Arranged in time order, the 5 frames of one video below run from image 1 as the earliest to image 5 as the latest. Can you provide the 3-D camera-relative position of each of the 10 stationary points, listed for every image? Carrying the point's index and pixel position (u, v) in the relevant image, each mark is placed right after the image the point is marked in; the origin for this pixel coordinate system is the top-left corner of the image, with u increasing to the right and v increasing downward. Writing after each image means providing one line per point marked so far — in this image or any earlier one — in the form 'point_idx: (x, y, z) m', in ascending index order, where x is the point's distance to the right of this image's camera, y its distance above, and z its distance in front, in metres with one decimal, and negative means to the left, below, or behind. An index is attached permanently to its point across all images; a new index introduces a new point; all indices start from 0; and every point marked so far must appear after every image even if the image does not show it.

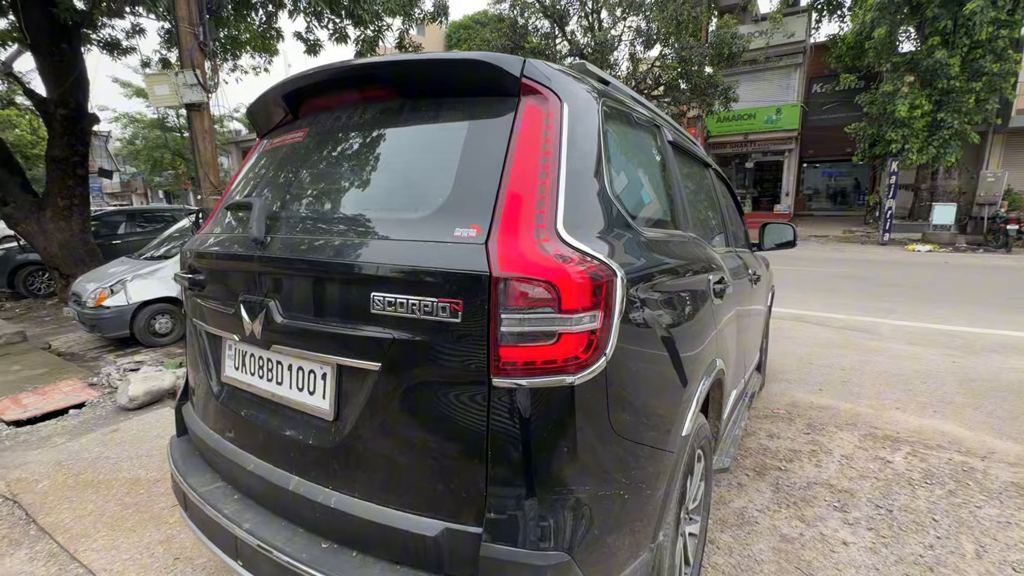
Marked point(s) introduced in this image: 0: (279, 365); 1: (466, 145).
0: (-0.7, -0.2, +1.4) m
1: (-0.1, +0.4, +1.3) m
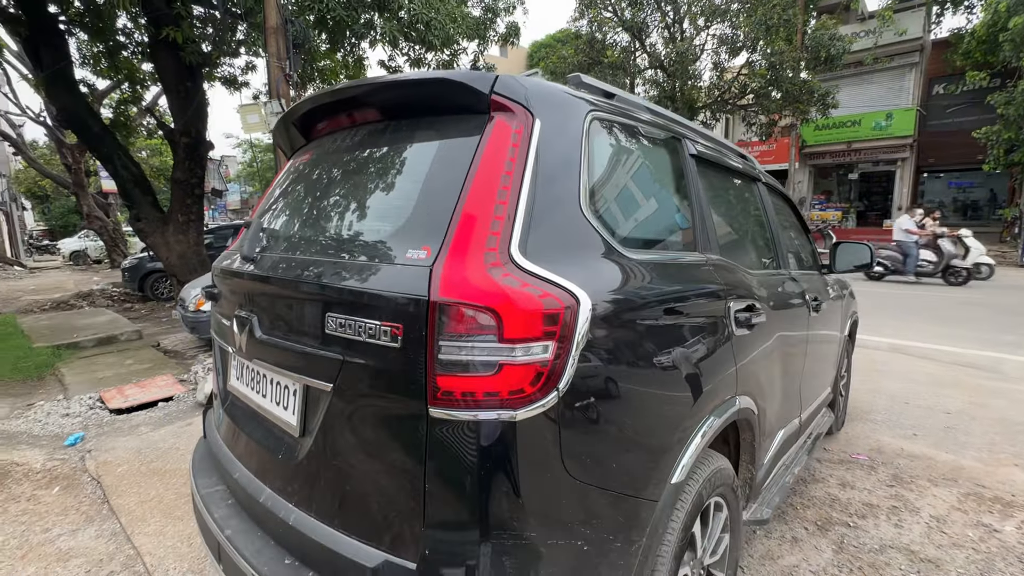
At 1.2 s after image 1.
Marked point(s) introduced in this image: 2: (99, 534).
0: (-0.8, -0.3, +1.5) m
1: (-0.2, +0.3, +1.3) m
2: (-2.4, -1.4, +2.7) m
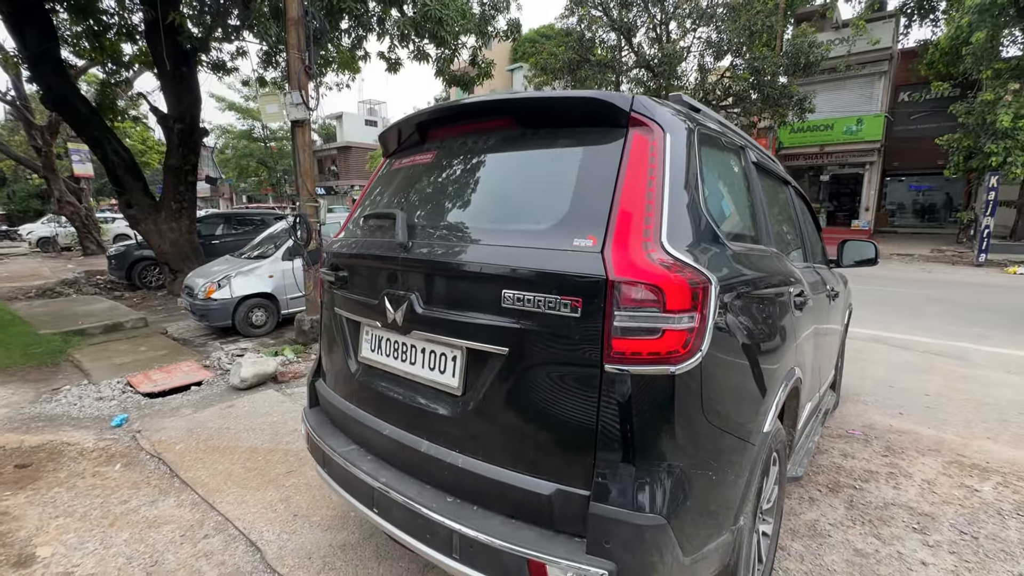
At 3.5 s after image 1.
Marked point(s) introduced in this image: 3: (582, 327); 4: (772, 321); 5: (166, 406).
0: (-0.4, -0.2, +1.7) m
1: (+0.2, +0.4, +1.6) m
2: (-2.0, -1.3, +2.9) m
3: (+0.2, -0.1, +1.4) m
4: (+1.1, -0.1, +1.9) m
5: (-3.2, -1.1, +4.3) m
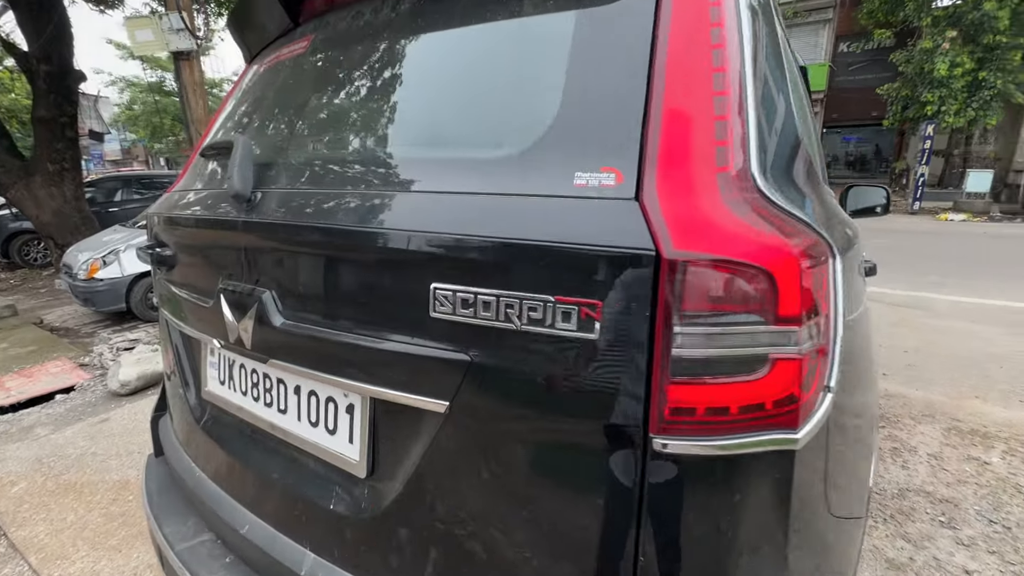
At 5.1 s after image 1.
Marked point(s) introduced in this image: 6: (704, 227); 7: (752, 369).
0: (-0.5, -0.2, +1.0) m
1: (+0.1, +0.4, +0.8) m
2: (-2.2, -1.3, +2.0) m
3: (+0.1, -0.1, +0.6) m
4: (+0.9, 0.0, +1.3) m
5: (-3.5, -1.0, +3.3) m
6: (+0.3, +0.1, +0.6) m
7: (+0.3, -0.1, +0.6) m
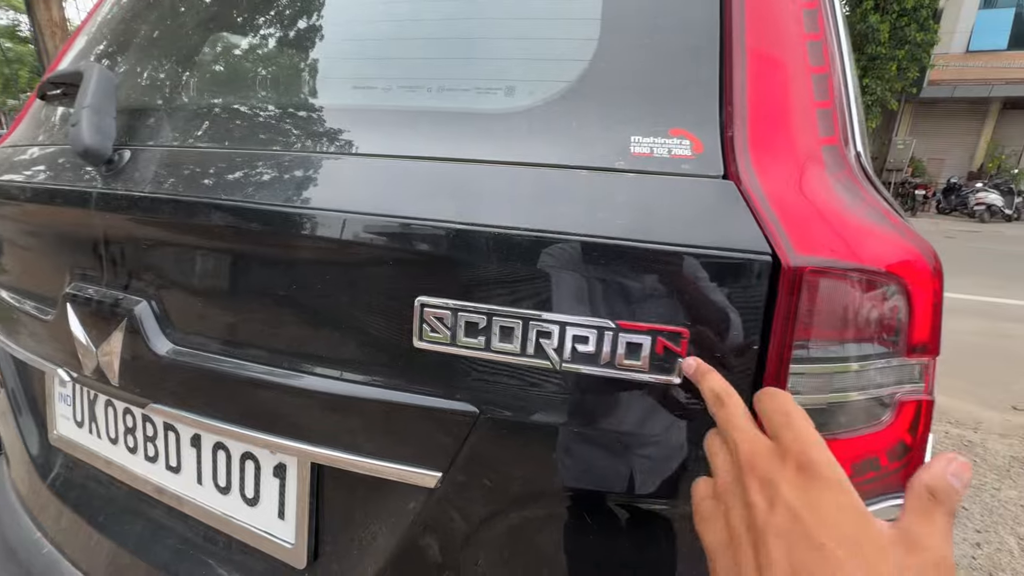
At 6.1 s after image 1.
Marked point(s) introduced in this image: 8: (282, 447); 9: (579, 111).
0: (-0.5, -0.2, +0.7) m
1: (+0.1, +0.4, +0.6) m
2: (-2.4, -1.2, +1.5) m
3: (+0.2, -0.1, +0.4) m
4: (+0.8, 0.0, +1.2) m
5: (-3.9, -0.9, +2.6) m
6: (+0.3, +0.1, +0.4) m
7: (+0.4, -0.1, +0.5) m
8: (-0.3, -0.2, +0.6) m
9: (+0.1, +0.2, +0.5) m
